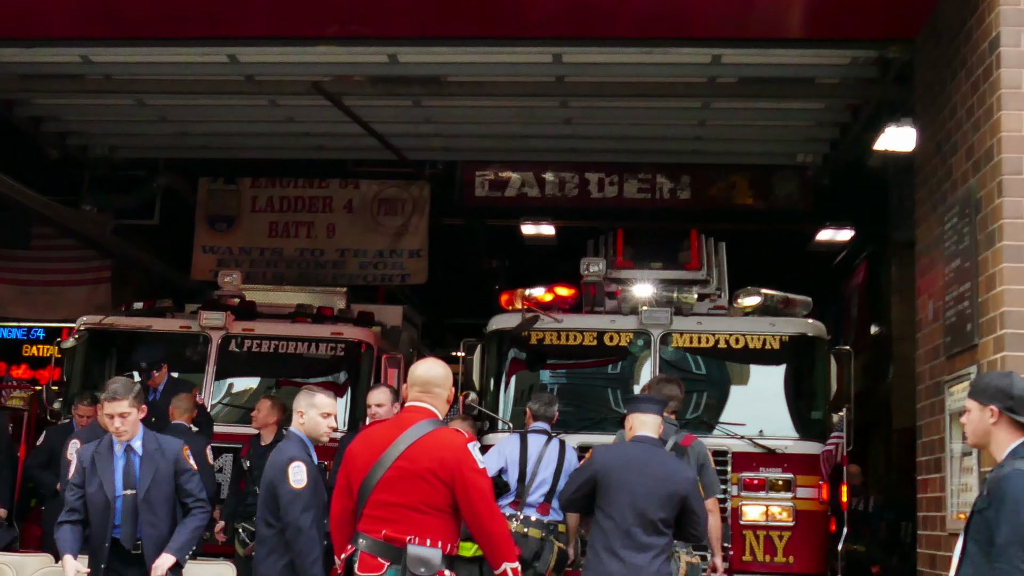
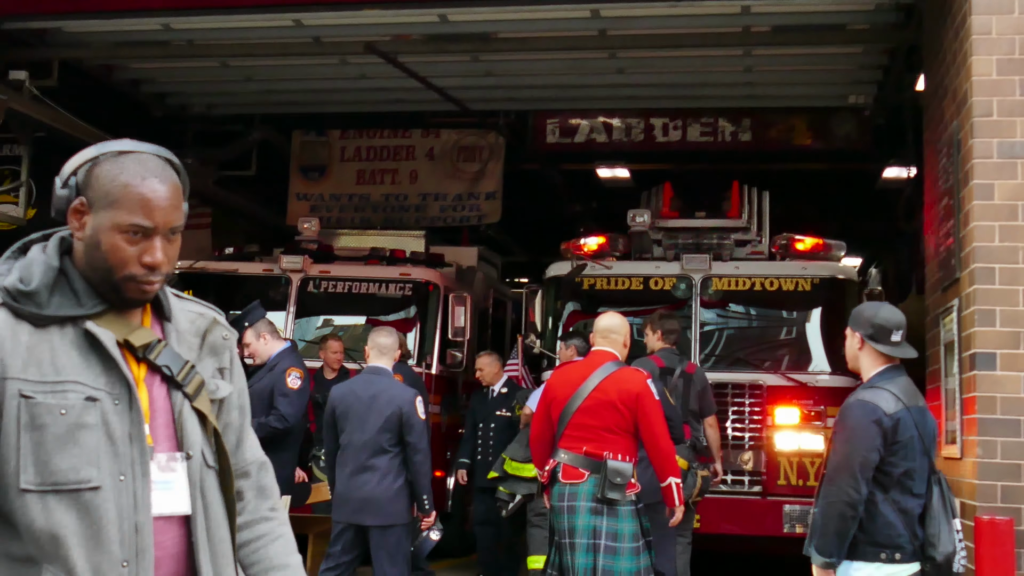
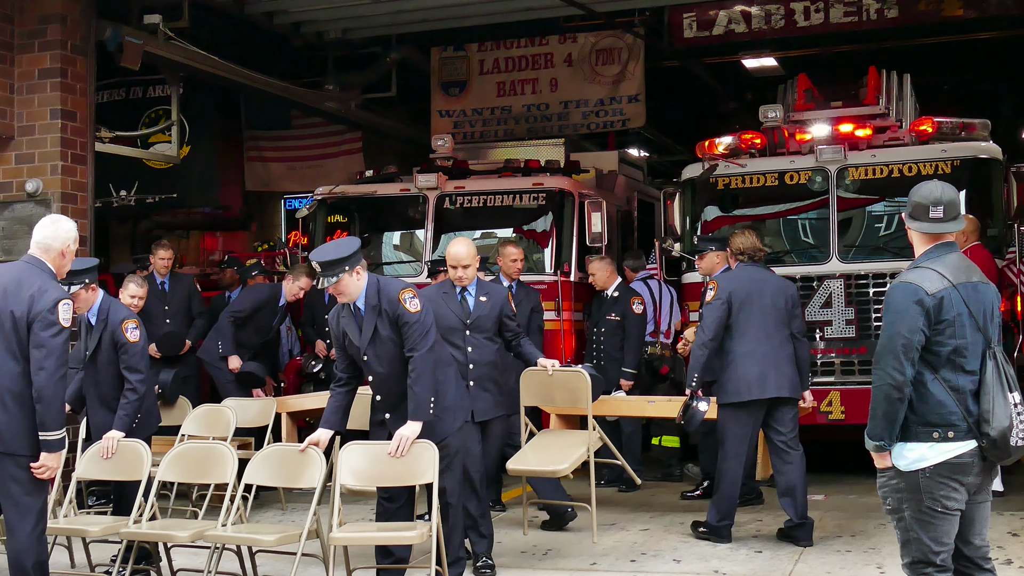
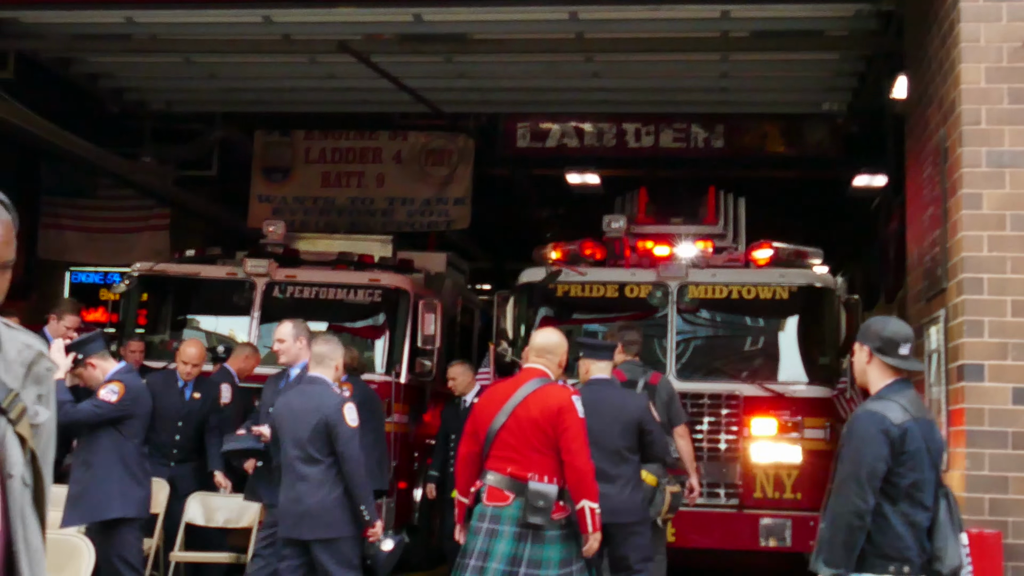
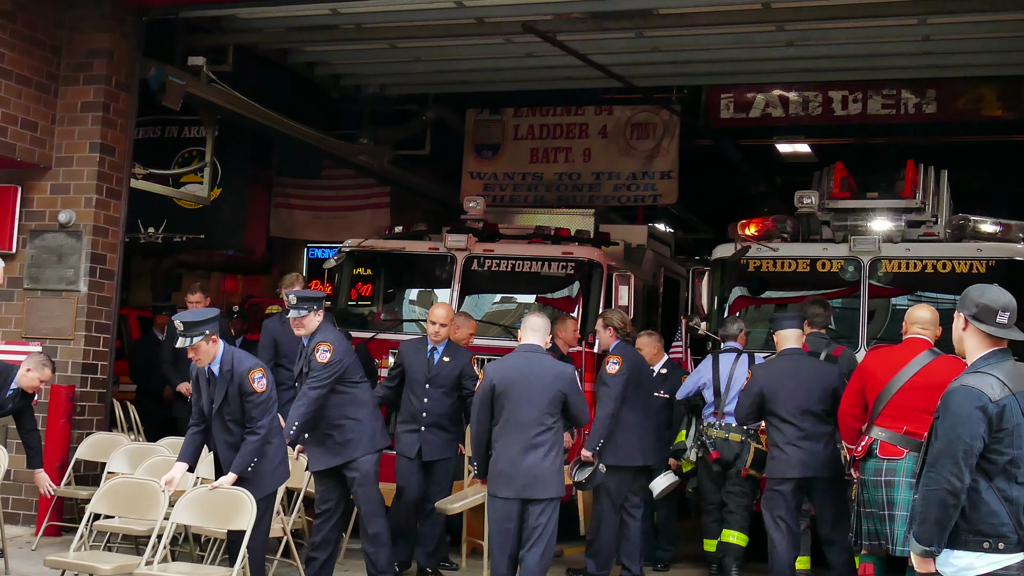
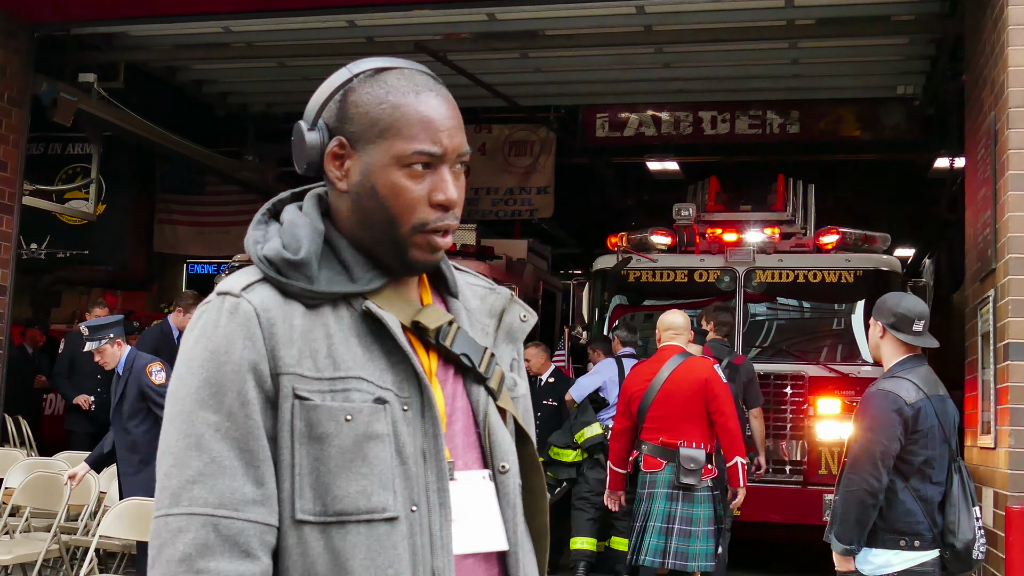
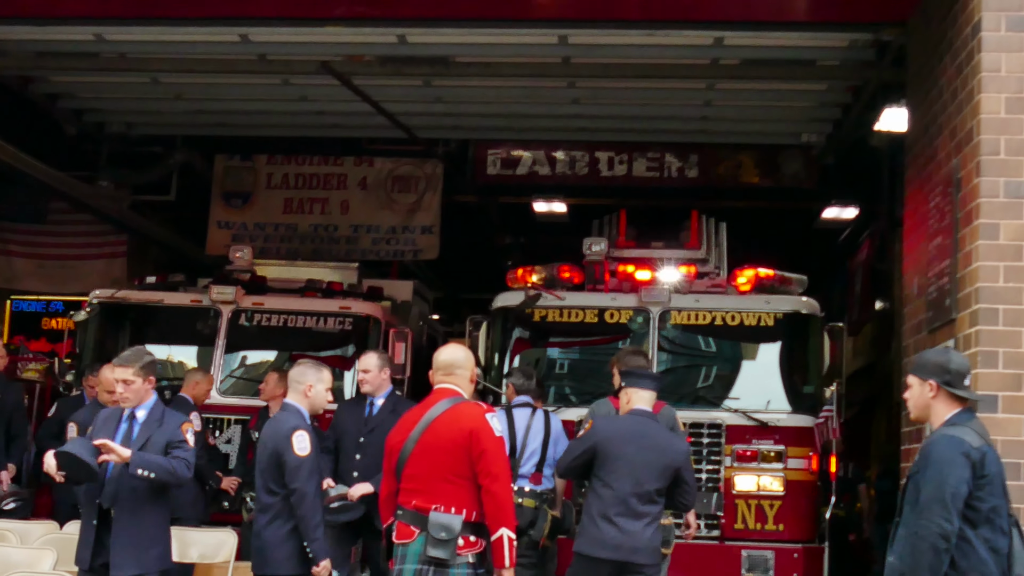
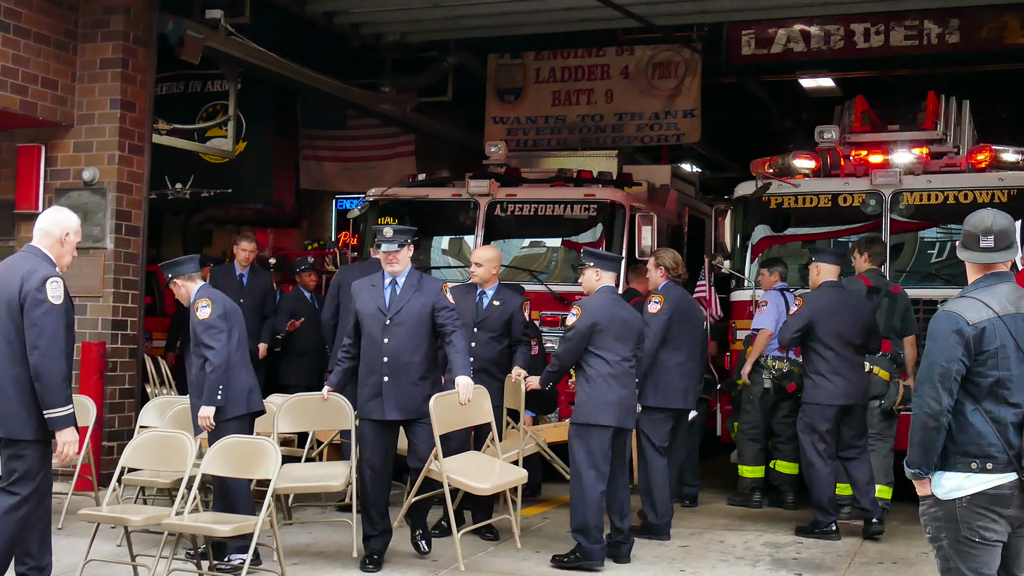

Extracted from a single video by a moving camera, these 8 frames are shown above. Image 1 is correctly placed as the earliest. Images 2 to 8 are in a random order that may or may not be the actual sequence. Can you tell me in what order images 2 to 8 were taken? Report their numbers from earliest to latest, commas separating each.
7, 4, 2, 6, 5, 8, 3
